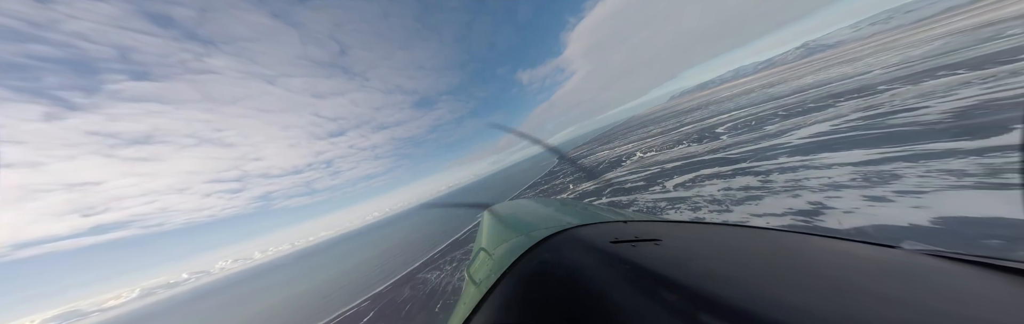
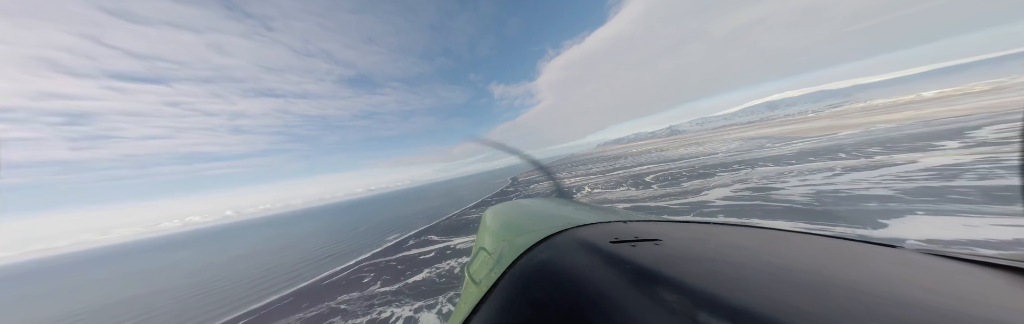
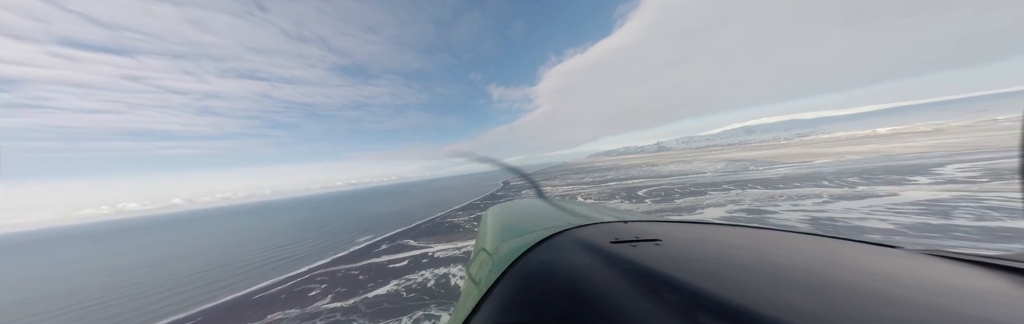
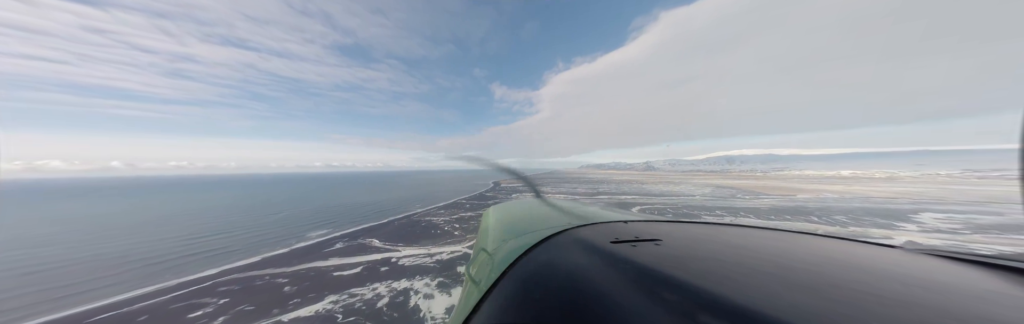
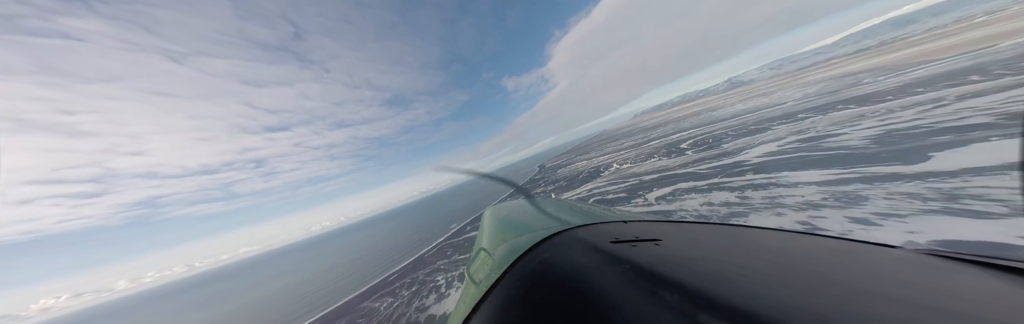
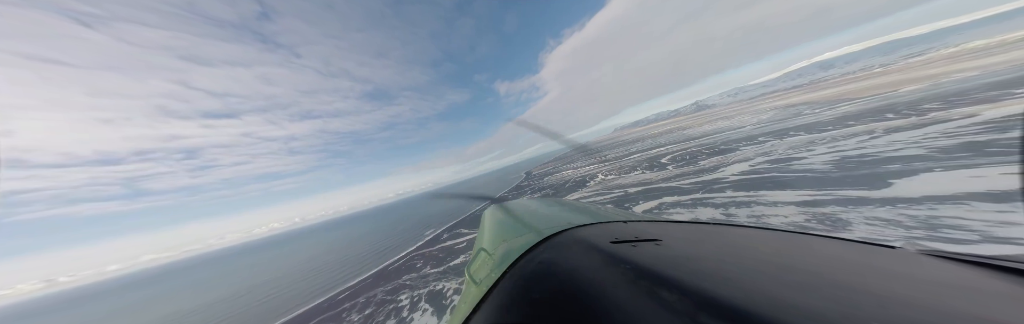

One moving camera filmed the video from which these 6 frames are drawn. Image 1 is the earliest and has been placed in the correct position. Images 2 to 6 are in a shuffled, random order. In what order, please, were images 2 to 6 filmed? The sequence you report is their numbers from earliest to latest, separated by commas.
5, 6, 2, 3, 4
